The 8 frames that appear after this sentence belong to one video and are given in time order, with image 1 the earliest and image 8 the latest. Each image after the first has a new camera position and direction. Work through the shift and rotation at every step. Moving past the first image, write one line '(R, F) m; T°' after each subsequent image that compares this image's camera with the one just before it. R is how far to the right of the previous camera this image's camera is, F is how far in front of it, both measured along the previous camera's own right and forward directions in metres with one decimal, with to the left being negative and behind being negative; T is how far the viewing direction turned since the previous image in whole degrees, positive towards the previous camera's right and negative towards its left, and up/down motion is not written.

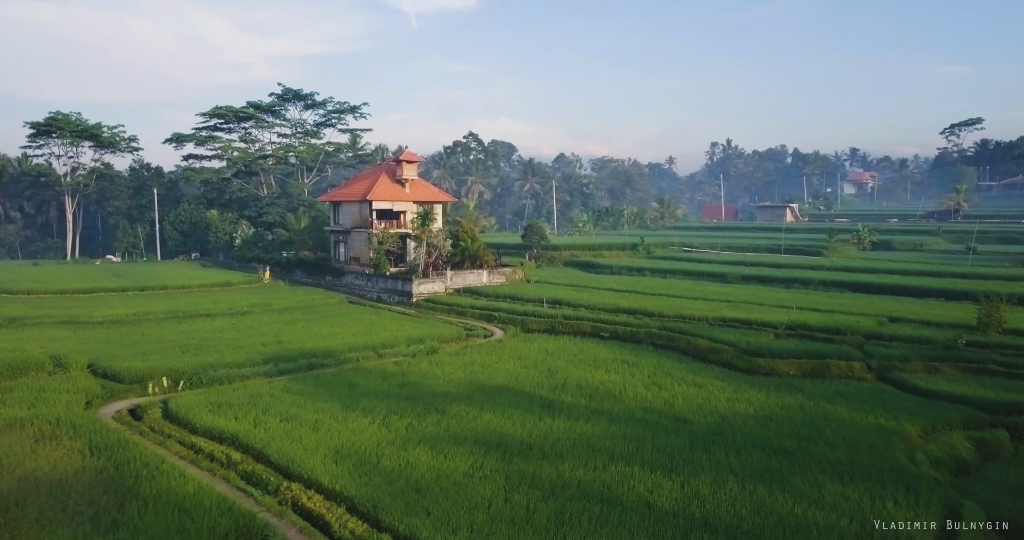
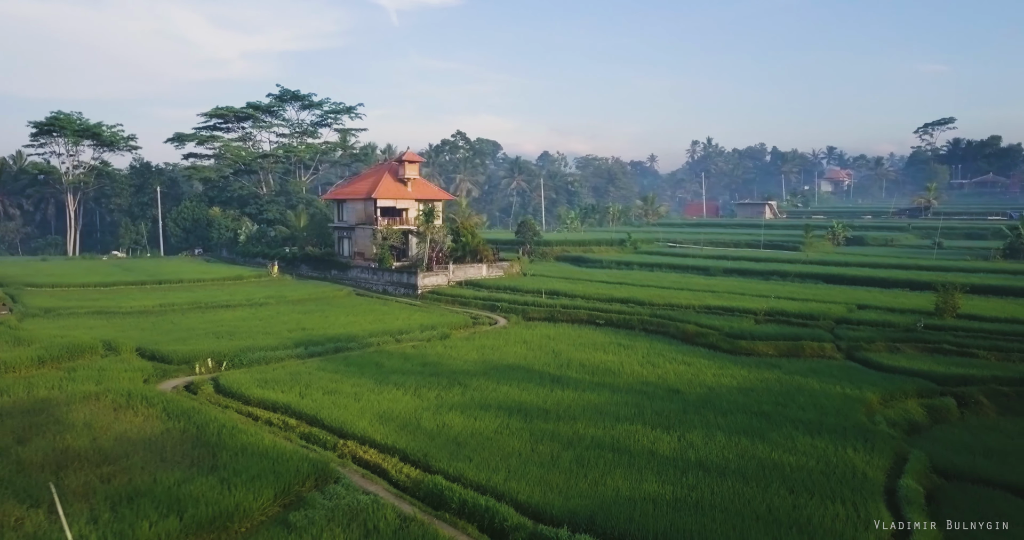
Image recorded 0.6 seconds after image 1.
(-0.5, -1.6) m; +1°
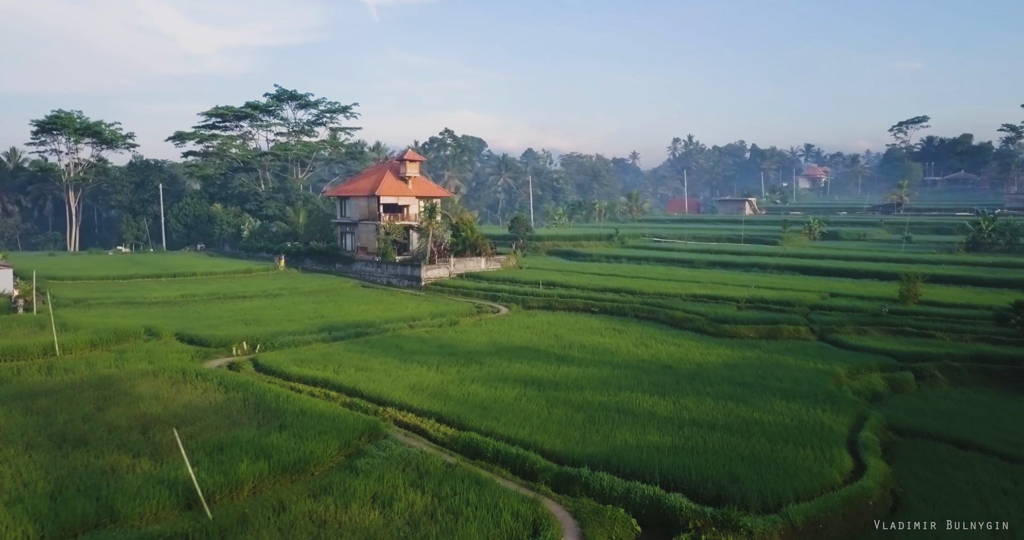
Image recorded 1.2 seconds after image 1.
(-0.6, -1.6) m; +1°
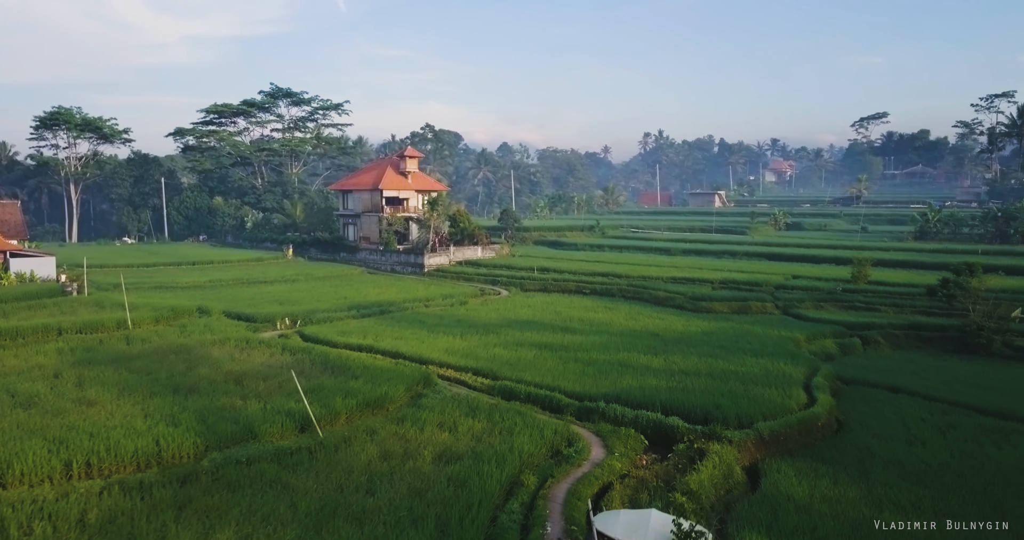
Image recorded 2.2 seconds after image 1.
(-0.9, -2.6) m; +2°
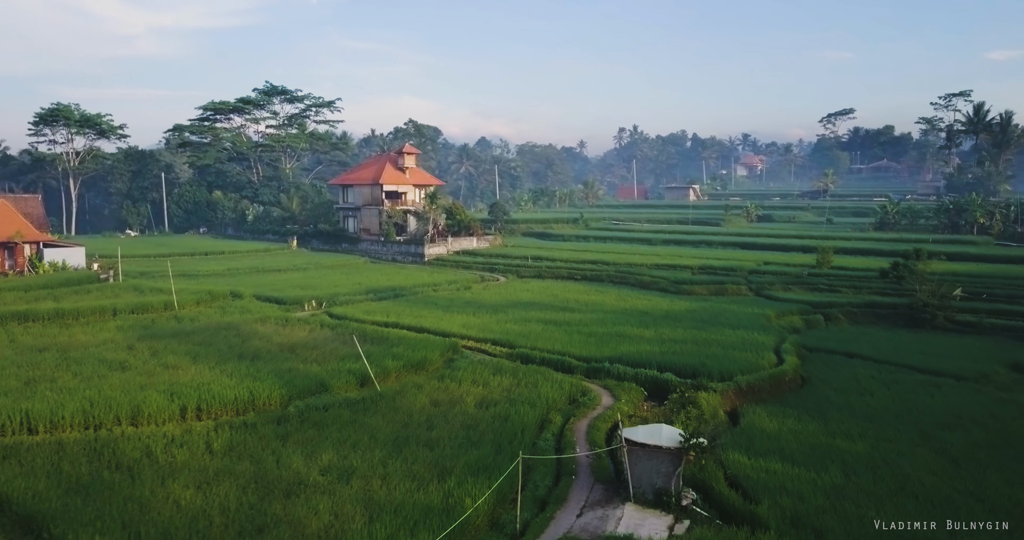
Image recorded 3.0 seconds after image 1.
(-0.8, -2.3) m; +2°
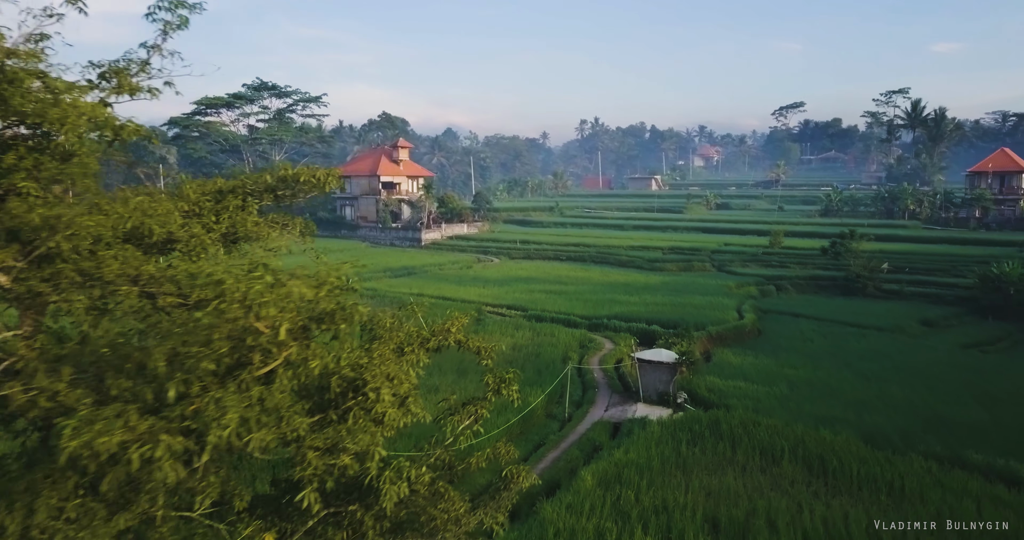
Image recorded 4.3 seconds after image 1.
(-1.3, -3.5) m; +3°
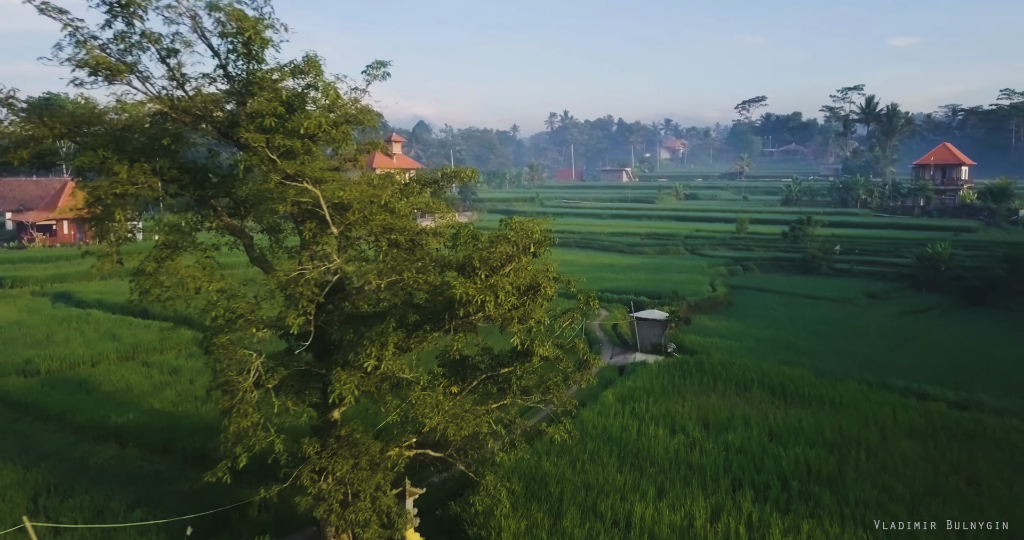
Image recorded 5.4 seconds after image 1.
(-1.1, -2.9) m; +2°
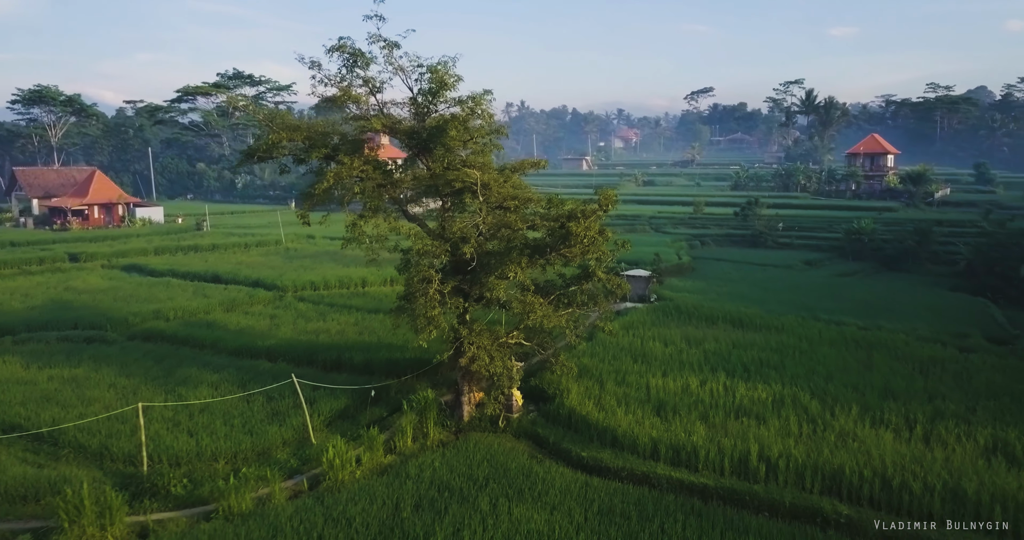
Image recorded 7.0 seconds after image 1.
(-1.6, -4.1) m; +3°
